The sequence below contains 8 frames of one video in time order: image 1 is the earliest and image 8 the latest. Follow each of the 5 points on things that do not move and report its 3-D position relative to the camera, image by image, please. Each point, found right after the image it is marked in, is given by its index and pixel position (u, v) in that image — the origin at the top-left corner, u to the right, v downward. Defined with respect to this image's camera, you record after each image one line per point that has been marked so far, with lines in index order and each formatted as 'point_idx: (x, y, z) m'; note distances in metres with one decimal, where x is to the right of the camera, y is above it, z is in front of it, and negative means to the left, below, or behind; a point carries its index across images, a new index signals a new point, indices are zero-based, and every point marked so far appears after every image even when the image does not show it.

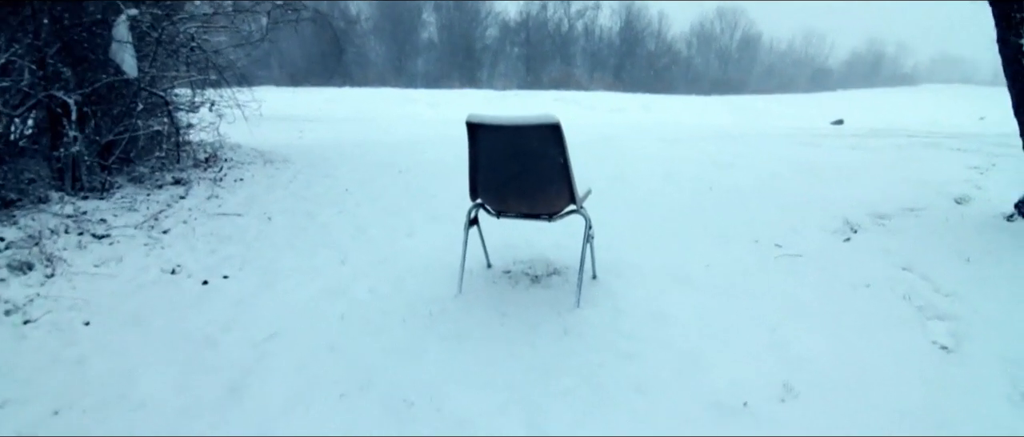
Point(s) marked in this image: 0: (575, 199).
0: (+0.4, +0.1, +3.5) m
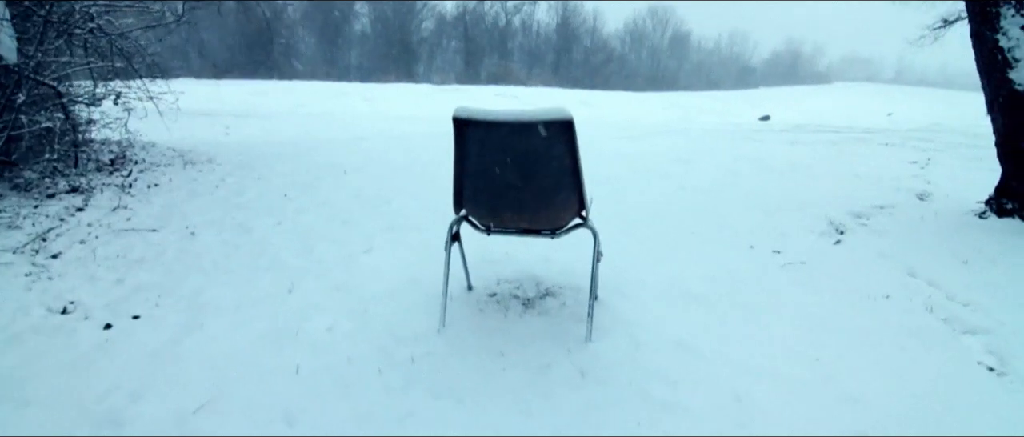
0: (+0.4, 0.0, +2.9) m
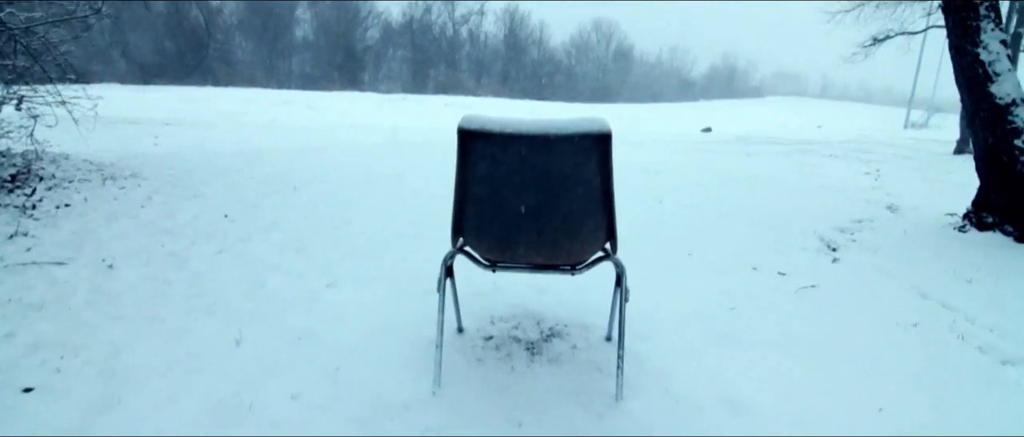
0: (+0.4, -0.1, +2.4) m
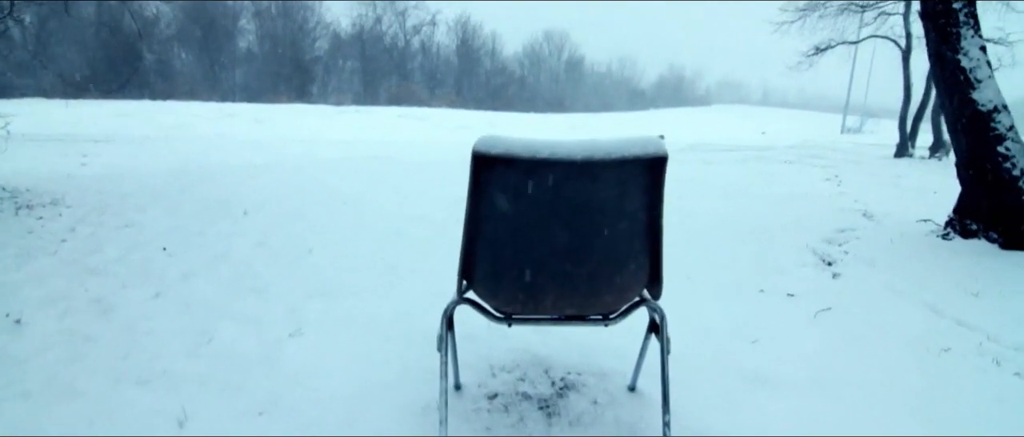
0: (+0.5, -0.3, +2.0) m
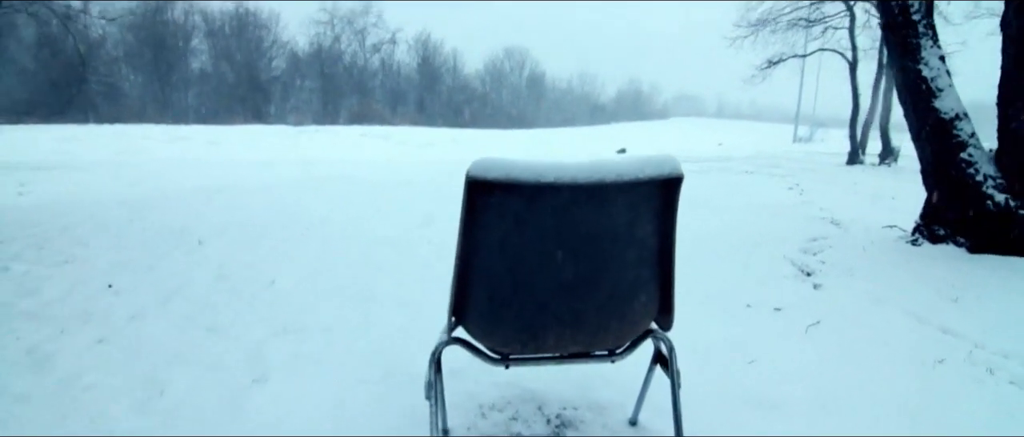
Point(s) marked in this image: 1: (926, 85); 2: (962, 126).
0: (+0.5, -0.3, +1.8) m
1: (+4.2, +1.4, +5.5) m
2: (+4.6, +0.9, +5.5) m
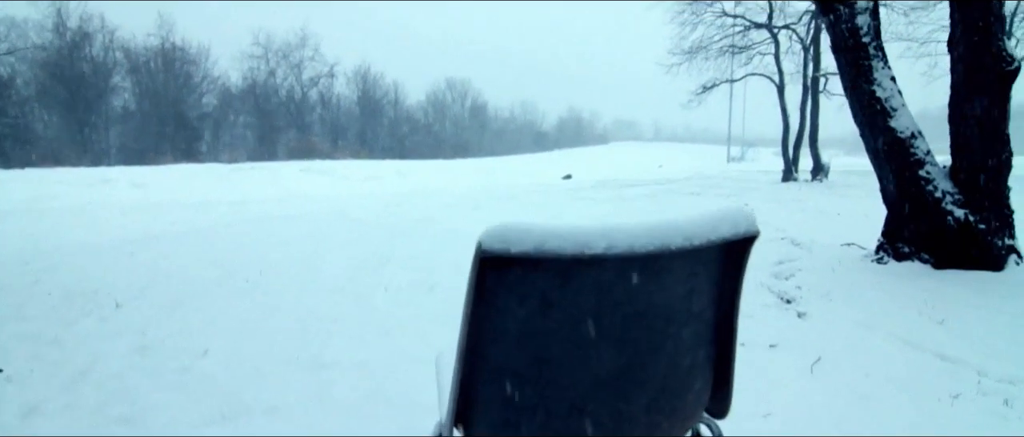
0: (+0.5, -0.5, +1.4) m
1: (+3.8, +1.2, +5.6) m
2: (+4.2, +0.8, +5.6) m
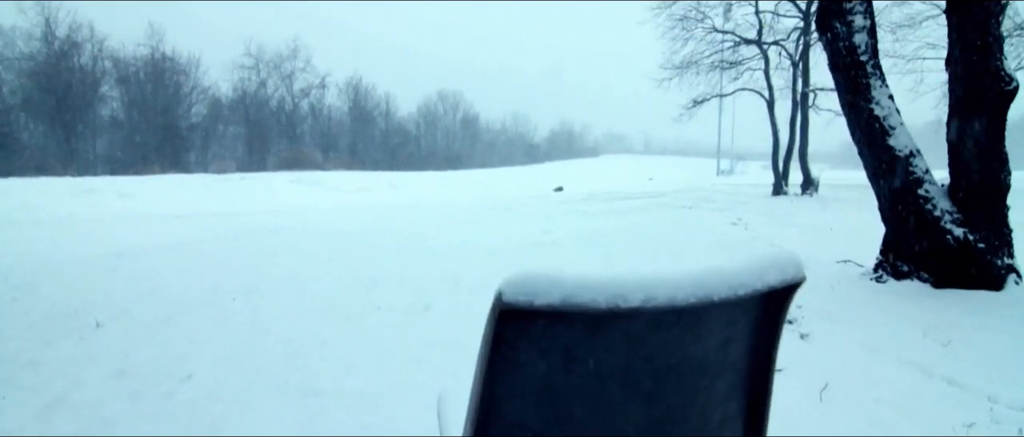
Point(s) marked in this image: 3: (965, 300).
0: (+0.6, -0.6, +1.3) m
1: (+3.8, +1.0, +5.6) m
2: (+4.1, +0.6, +5.5) m
3: (+4.3, -0.8, +5.1) m
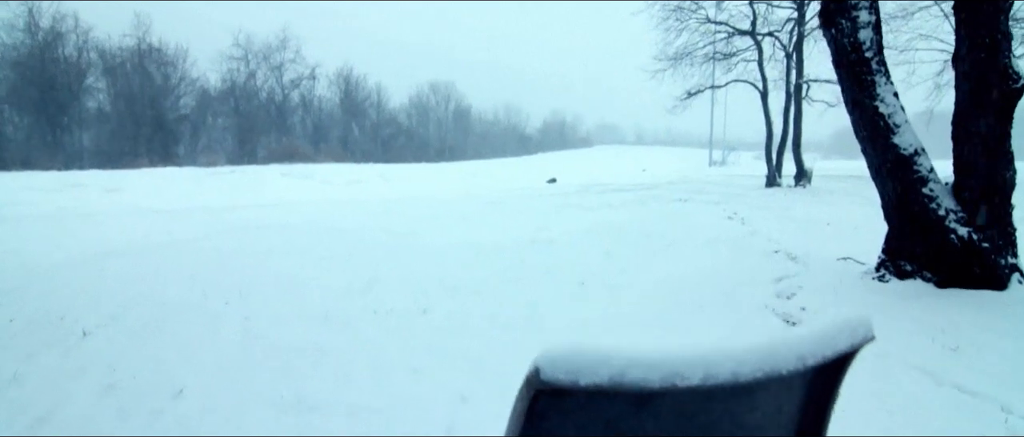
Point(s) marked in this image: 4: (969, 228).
0: (+0.6, -0.7, +1.2) m
1: (+3.8, +1.0, +5.5) m
2: (+4.1, +0.6, +5.5) m
3: (+4.3, -0.8, +5.1) m
4: (+4.5, -0.1, +5.3) m
